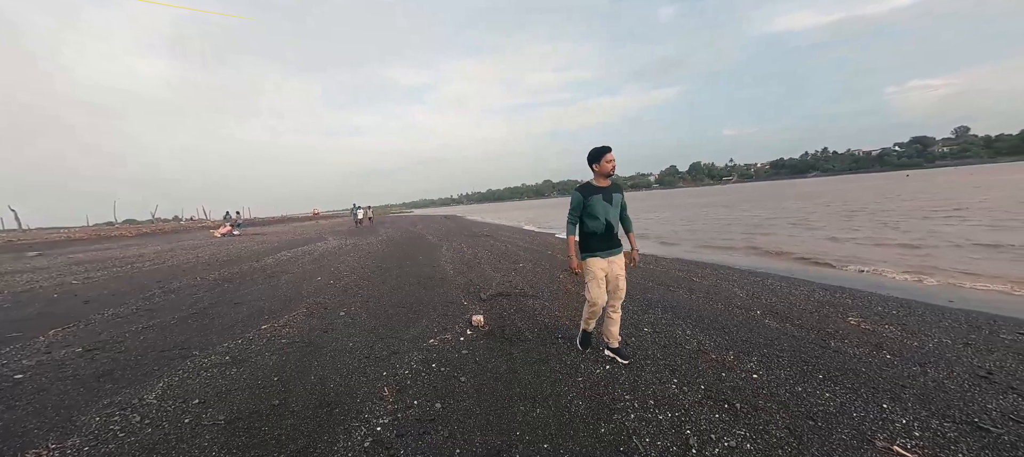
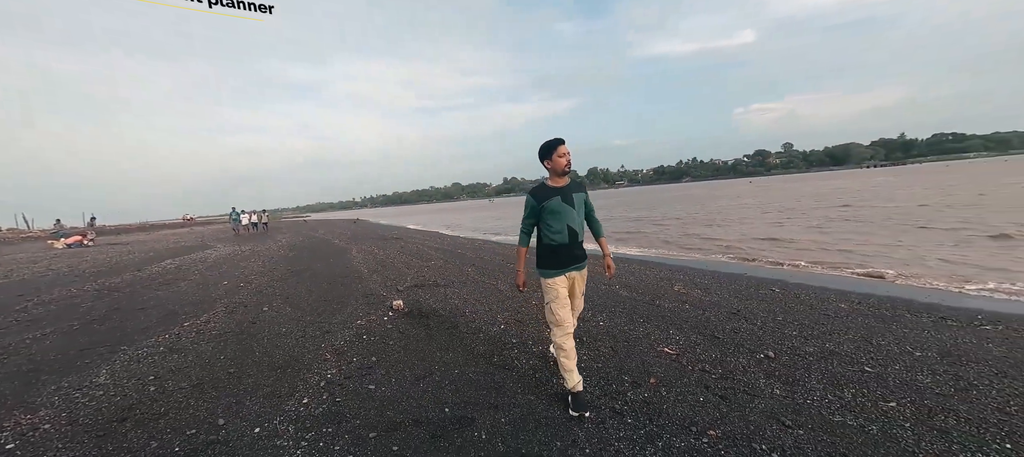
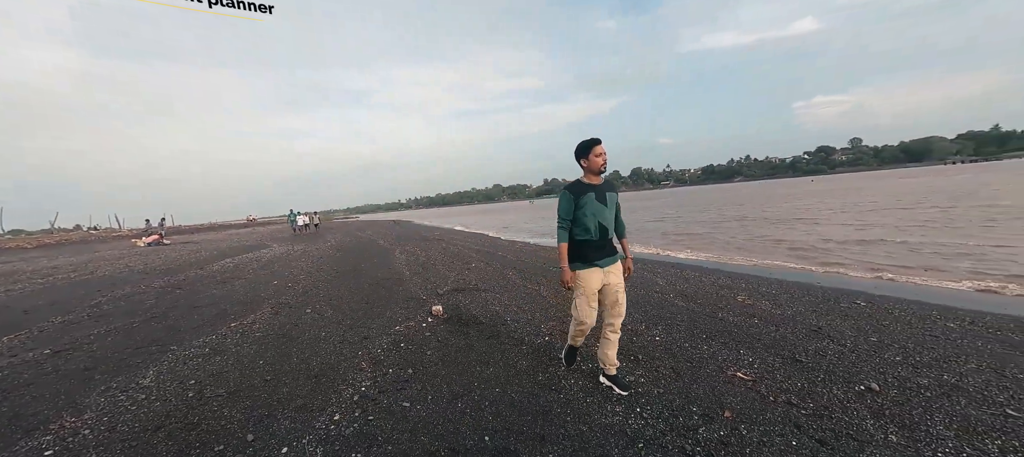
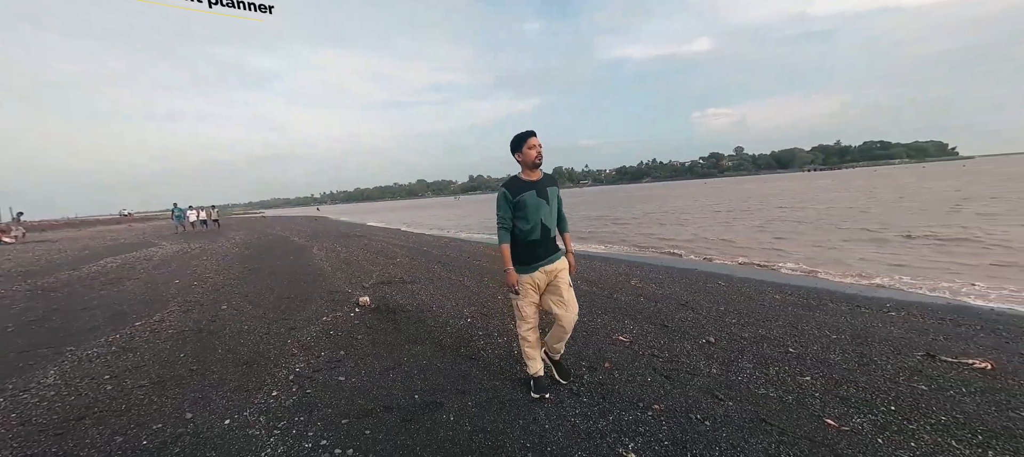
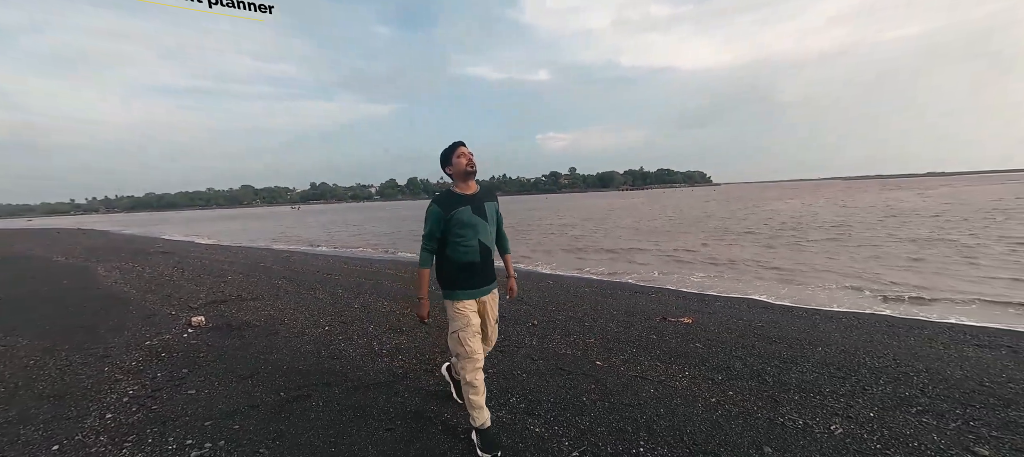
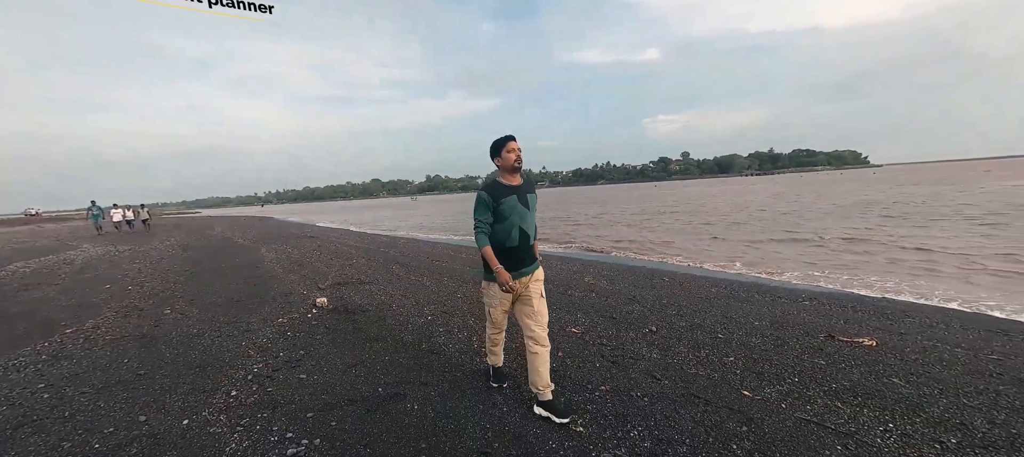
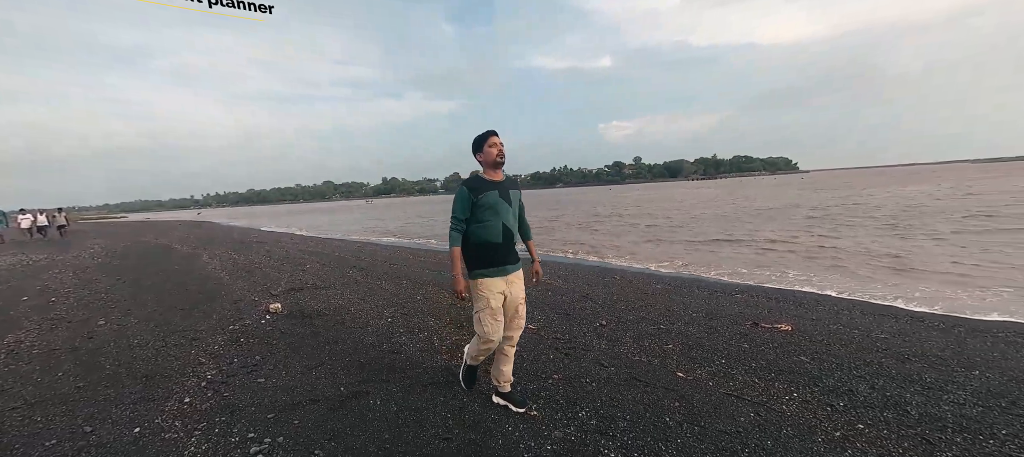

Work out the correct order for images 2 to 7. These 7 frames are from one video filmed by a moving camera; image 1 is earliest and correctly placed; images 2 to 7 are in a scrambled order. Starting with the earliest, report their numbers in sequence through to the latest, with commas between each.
3, 2, 4, 6, 7, 5
